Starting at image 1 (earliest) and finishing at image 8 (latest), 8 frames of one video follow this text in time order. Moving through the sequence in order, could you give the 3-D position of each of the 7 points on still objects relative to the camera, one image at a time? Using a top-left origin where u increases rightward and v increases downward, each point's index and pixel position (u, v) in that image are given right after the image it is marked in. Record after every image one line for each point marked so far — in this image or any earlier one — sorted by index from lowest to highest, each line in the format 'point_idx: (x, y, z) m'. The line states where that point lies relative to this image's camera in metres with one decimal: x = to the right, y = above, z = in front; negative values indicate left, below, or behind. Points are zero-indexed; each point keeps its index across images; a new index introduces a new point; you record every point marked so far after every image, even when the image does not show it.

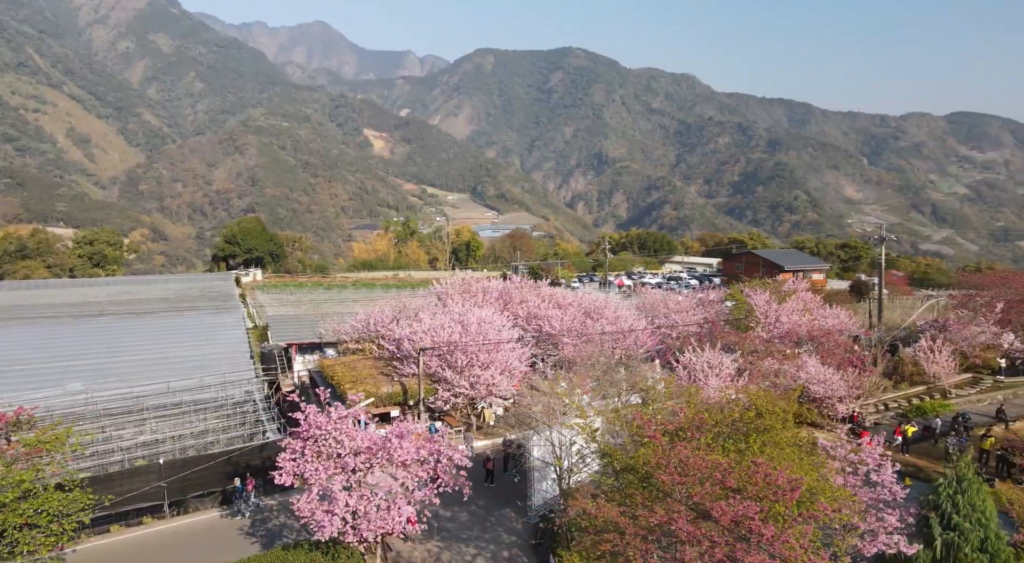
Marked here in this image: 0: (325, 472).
0: (-3.0, -3.0, +11.4) m
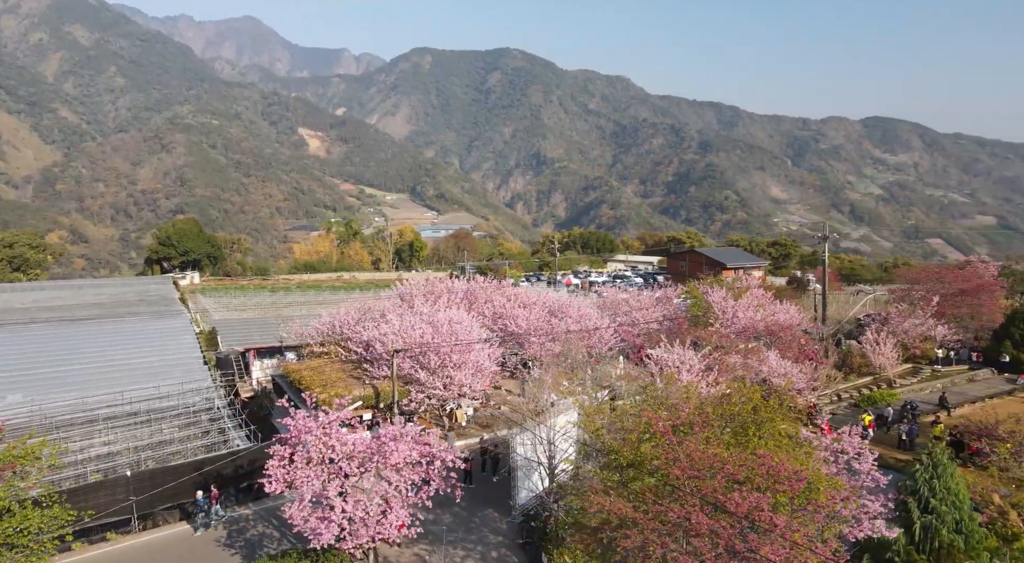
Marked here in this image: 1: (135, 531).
0: (-3.0, -3.1, +11.2) m
1: (-7.7, -5.1, +14.5) m
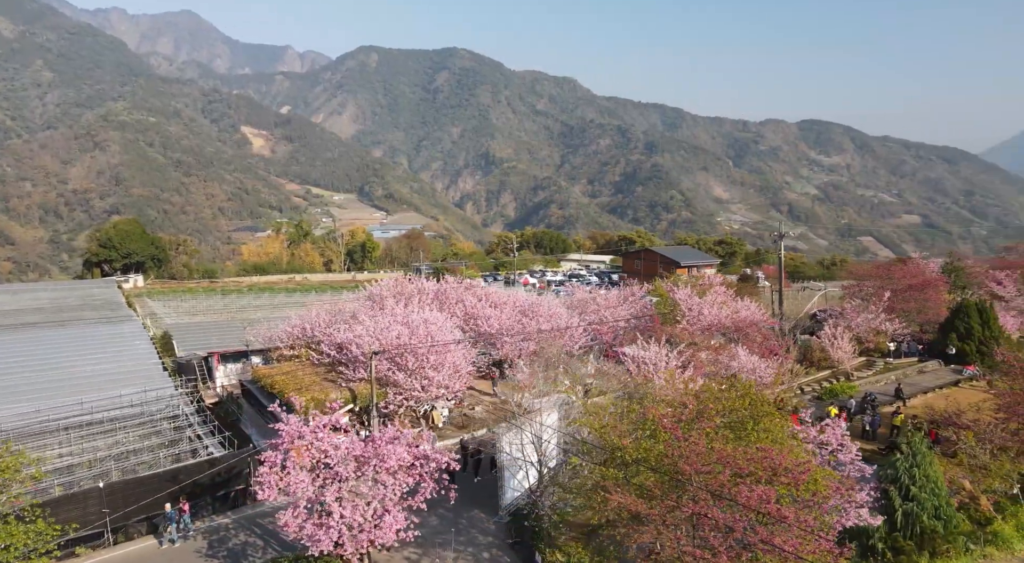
0: (-3.1, -3.1, +11.0) m
1: (-8.0, -5.2, +14.0) m
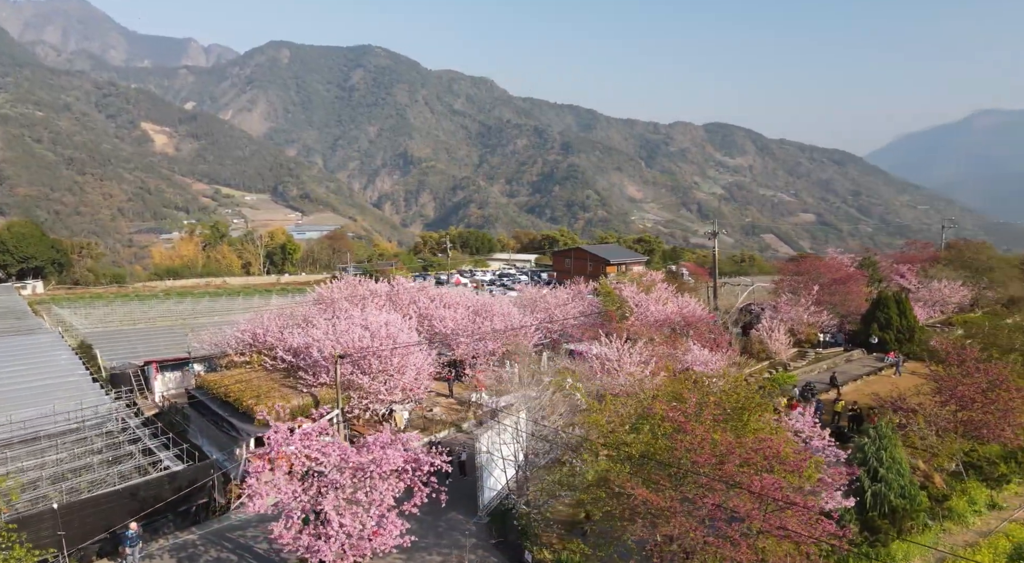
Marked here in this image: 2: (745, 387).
0: (-3.1, -3.2, +10.7) m
1: (-8.3, -5.3, +13.0) m
2: (+4.5, -2.0, +13.4) m
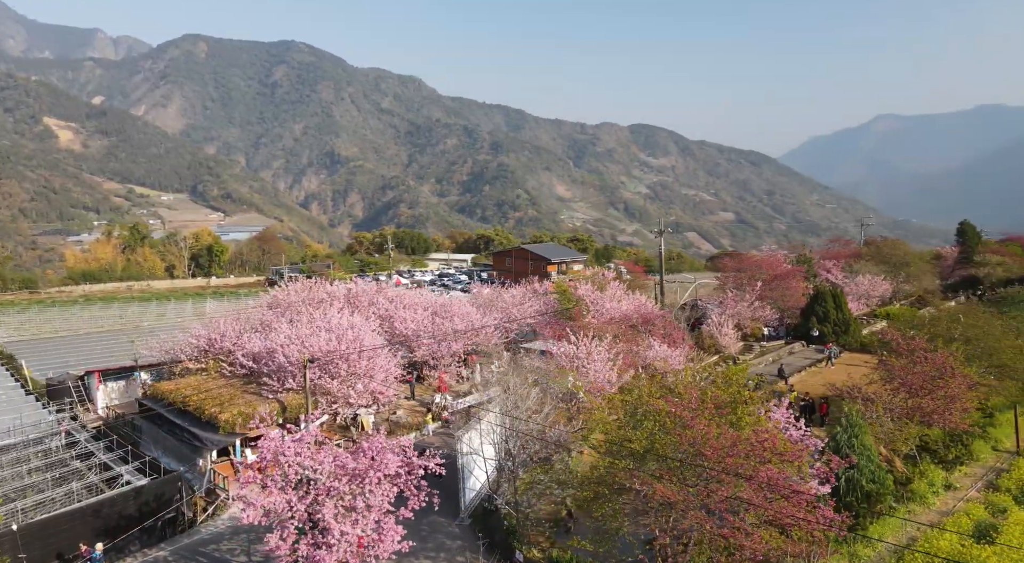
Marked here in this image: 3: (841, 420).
0: (-3.1, -3.2, +10.4) m
1: (-8.4, -5.4, +12.2) m
2: (+4.1, -1.9, +13.9) m
3: (+6.0, -2.5, +12.8) m
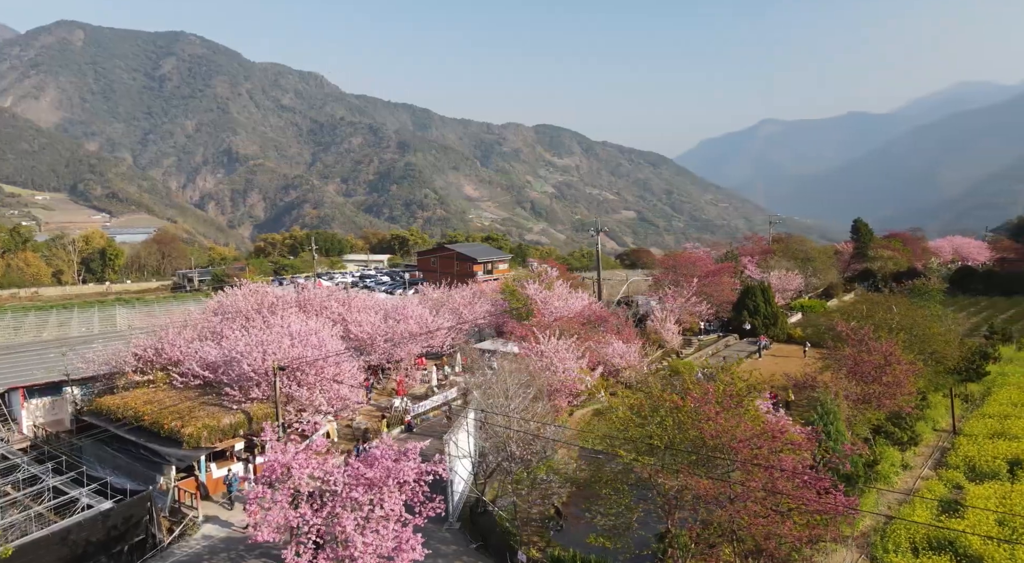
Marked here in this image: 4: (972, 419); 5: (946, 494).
0: (-2.7, -3.3, +10.0) m
1: (-8.3, -5.6, +11.1) m
2: (+3.9, -1.9, +14.4) m
3: (+5.9, -2.4, +13.6) m
4: (+11.0, -3.3, +16.9) m
5: (+8.0, -3.9, +13.1) m
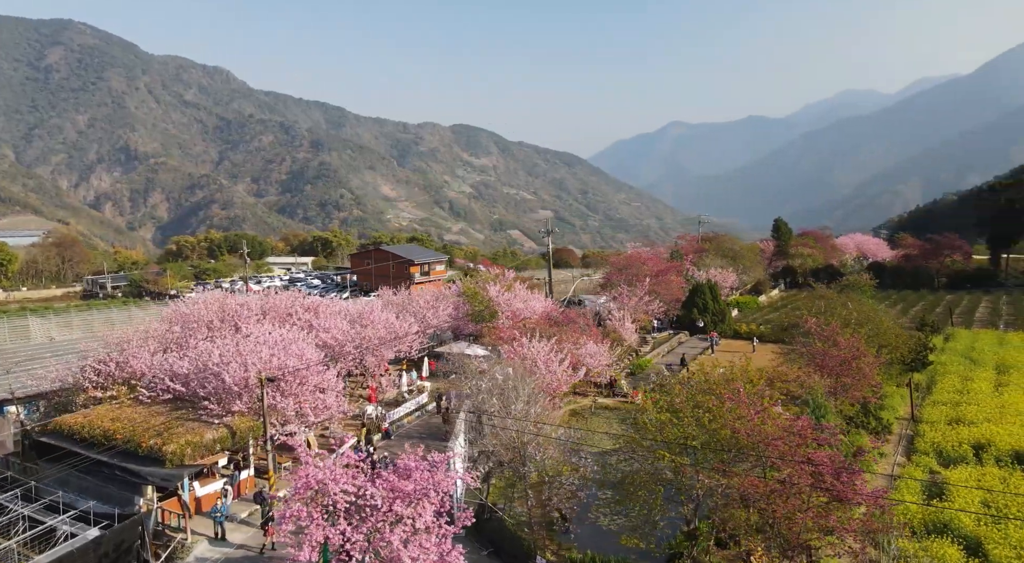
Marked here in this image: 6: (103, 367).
0: (-2.1, -3.4, +9.7) m
1: (-7.7, -5.7, +10.0) m
2: (+3.9, -1.9, +14.8) m
3: (+6.0, -2.4, +14.3) m
4: (+10.7, -3.2, +18.2) m
5: (+8.2, -3.9, +14.0) m
6: (-9.9, -2.0, +17.0) m
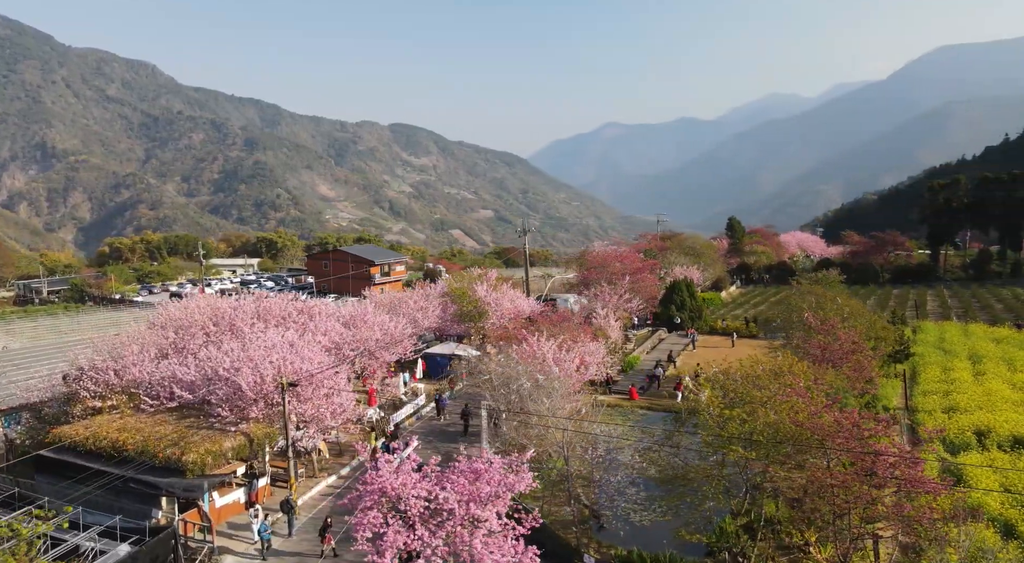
0: (-1.0, -3.4, +9.4) m
1: (-6.6, -5.8, +9.3) m
2: (+4.5, -1.8, +15.1) m
3: (+6.6, -2.3, +14.8) m
4: (+10.9, -3.0, +19.1) m
5: (+8.9, -3.7, +14.7) m
6: (-9.4, -2.1, +16.0) m
